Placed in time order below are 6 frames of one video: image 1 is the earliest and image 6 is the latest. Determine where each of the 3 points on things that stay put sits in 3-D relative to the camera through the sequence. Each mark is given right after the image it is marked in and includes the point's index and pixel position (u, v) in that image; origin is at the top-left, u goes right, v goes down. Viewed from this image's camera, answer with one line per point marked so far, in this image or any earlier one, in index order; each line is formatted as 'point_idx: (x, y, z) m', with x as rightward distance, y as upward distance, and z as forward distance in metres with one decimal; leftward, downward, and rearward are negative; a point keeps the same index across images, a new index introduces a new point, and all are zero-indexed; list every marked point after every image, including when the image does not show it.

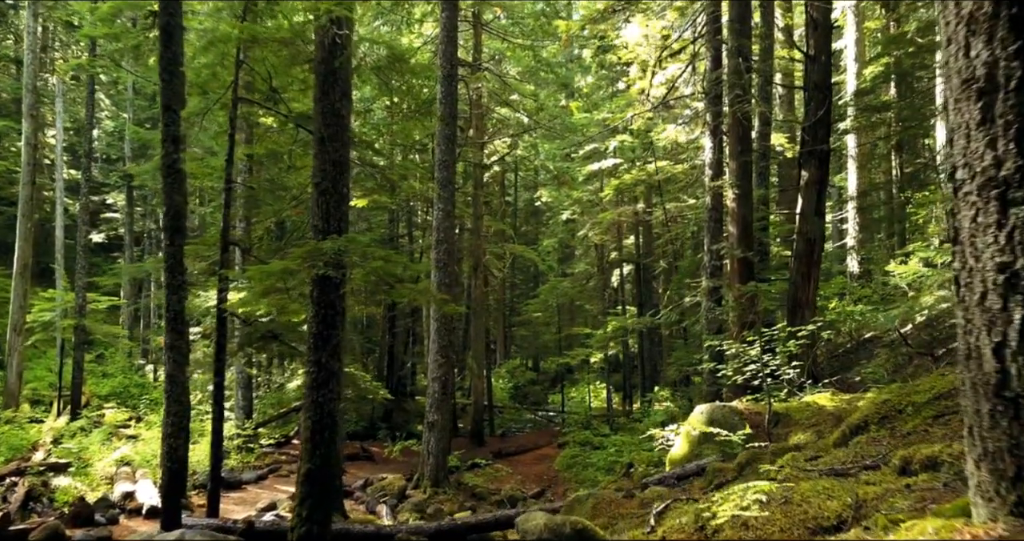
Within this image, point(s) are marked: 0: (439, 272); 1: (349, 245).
0: (-1.4, -0.1, +13.5) m
1: (-1.4, +0.2, +6.2) m
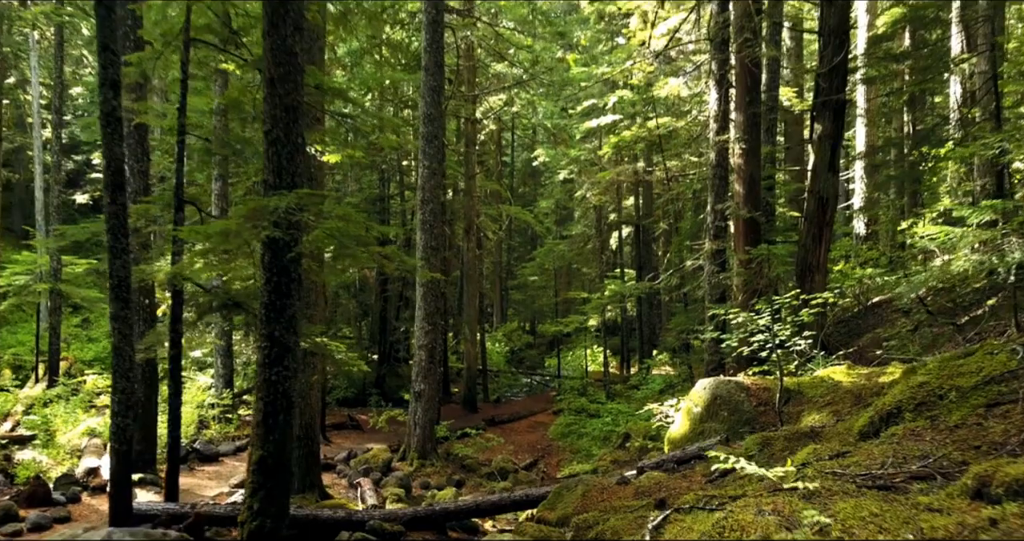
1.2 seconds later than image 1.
0: (-1.6, +0.6, +12.7) m
1: (-1.5, +0.5, +5.4) m
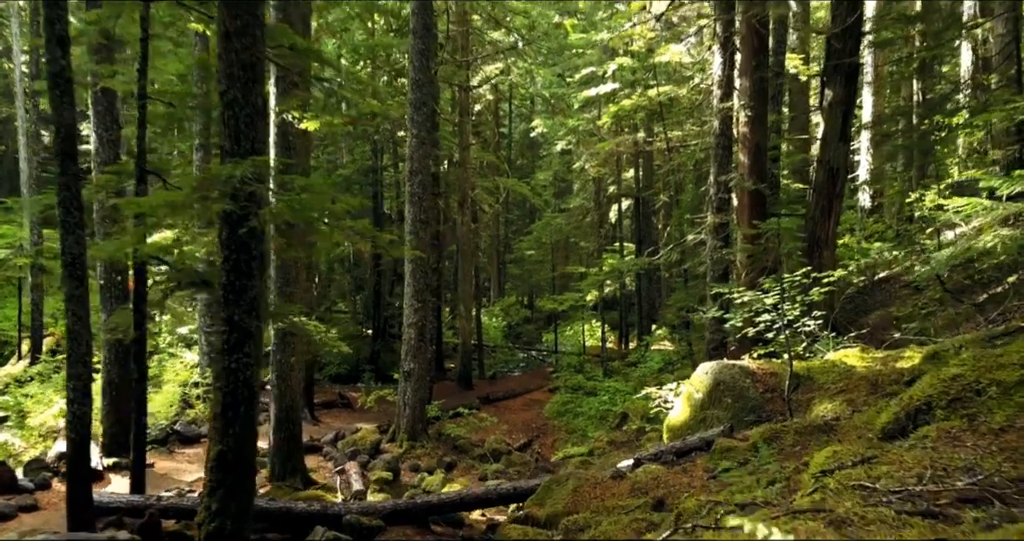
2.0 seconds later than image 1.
0: (-1.7, +1.0, +12.1) m
1: (-1.7, +0.7, +4.9) m
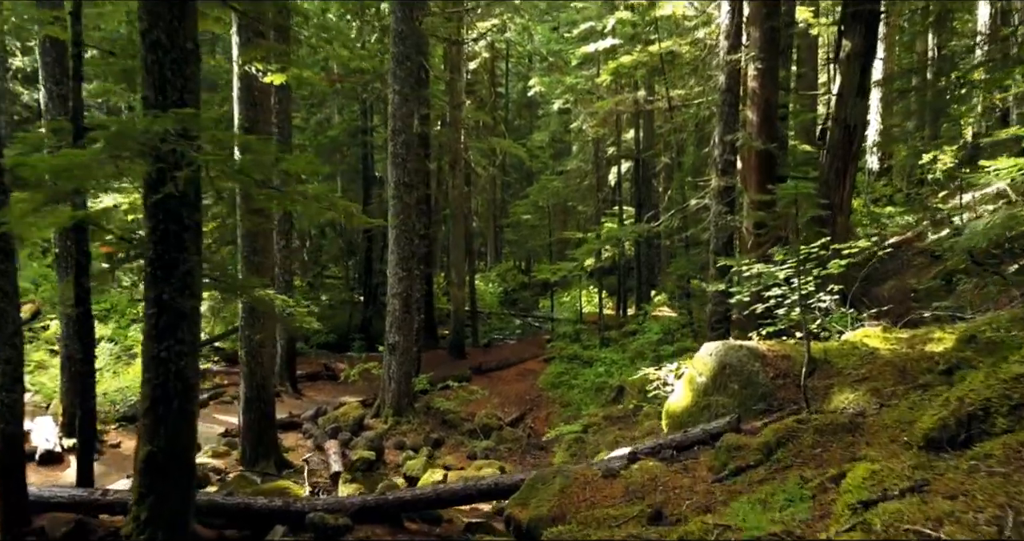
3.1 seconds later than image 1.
0: (-1.8, +1.5, +11.3) m
1: (-1.8, +0.8, +4.1) m
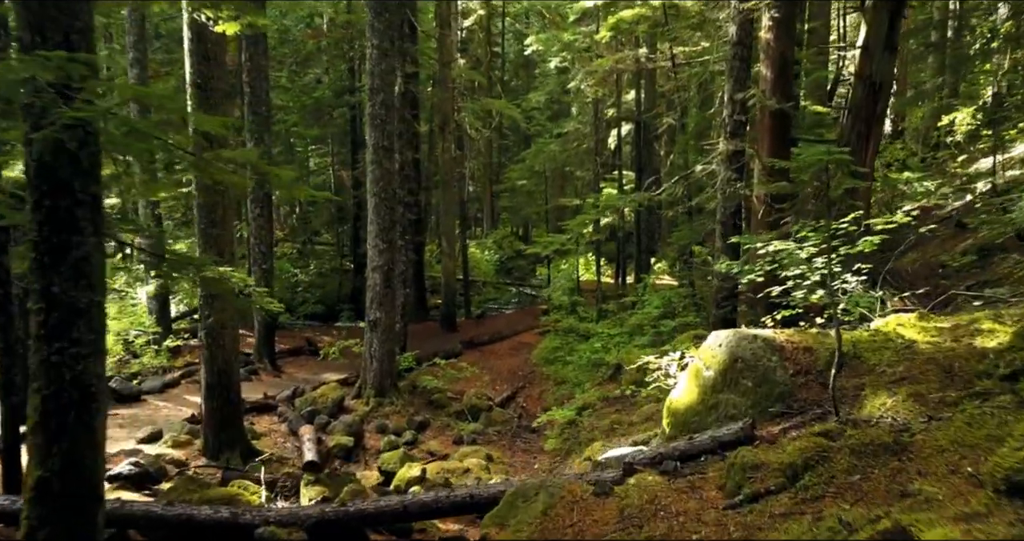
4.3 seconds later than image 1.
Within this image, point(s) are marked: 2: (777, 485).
0: (-2.0, +2.0, +10.4) m
1: (-1.9, +0.9, +3.3) m
2: (+1.3, -1.1, +3.6) m
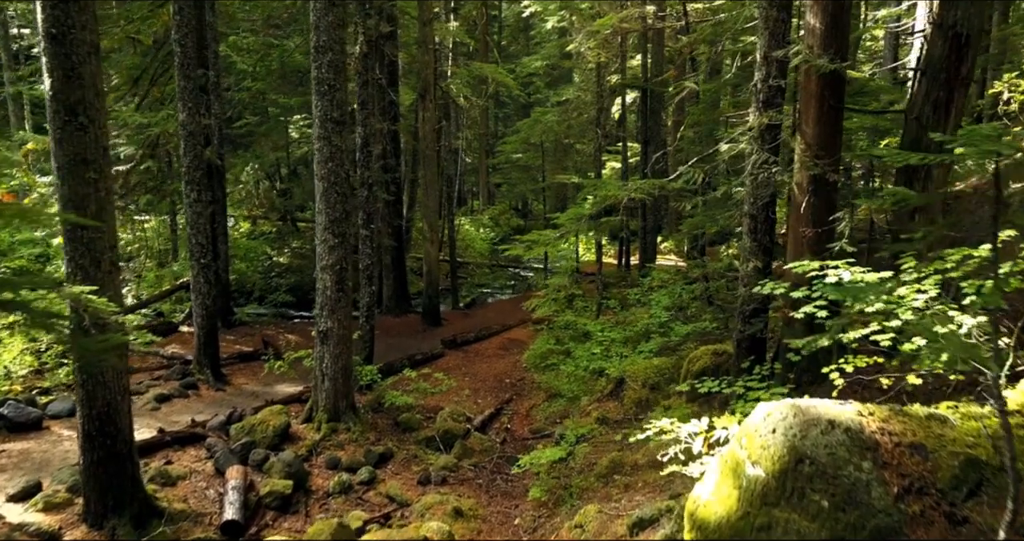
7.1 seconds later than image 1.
0: (-2.2, +1.9, +8.5) m
1: (-2.2, +0.6, +1.4) m
2: (+1.0, -1.3, +1.8) m
